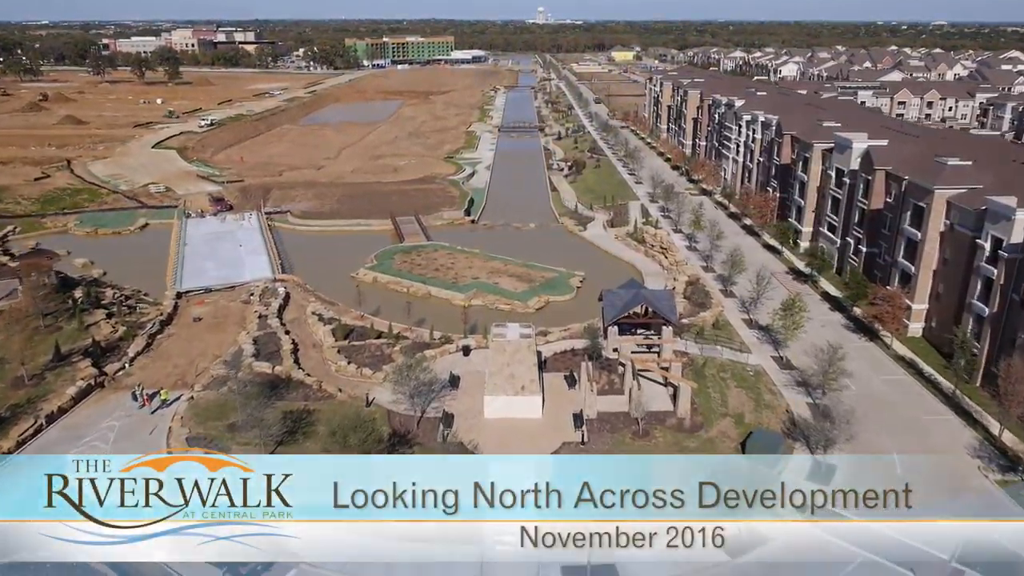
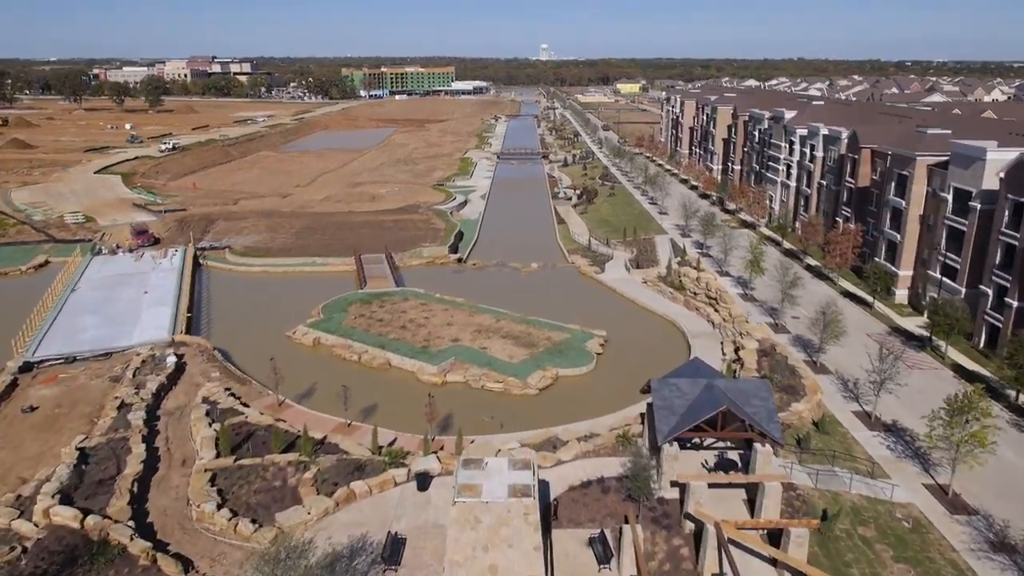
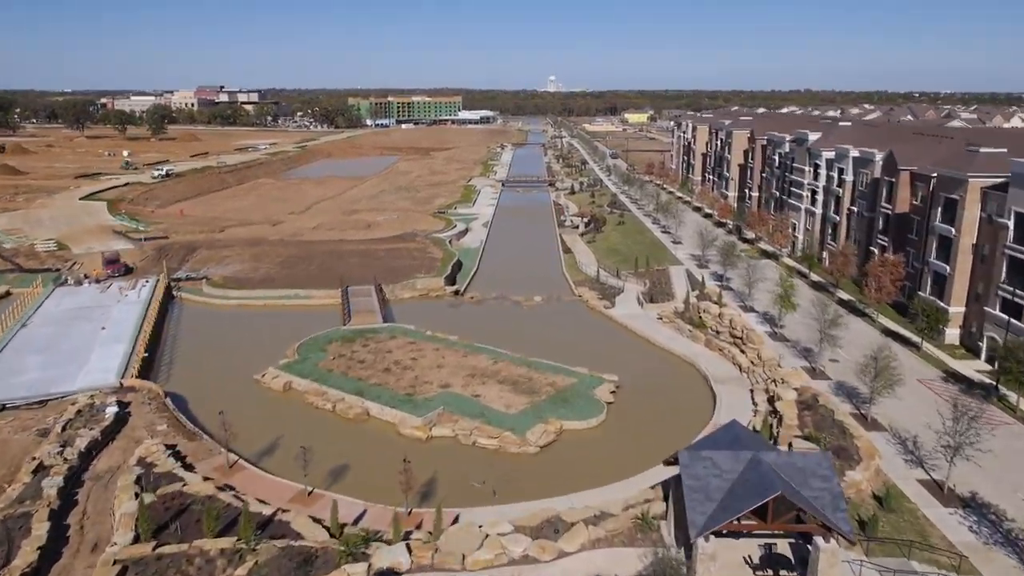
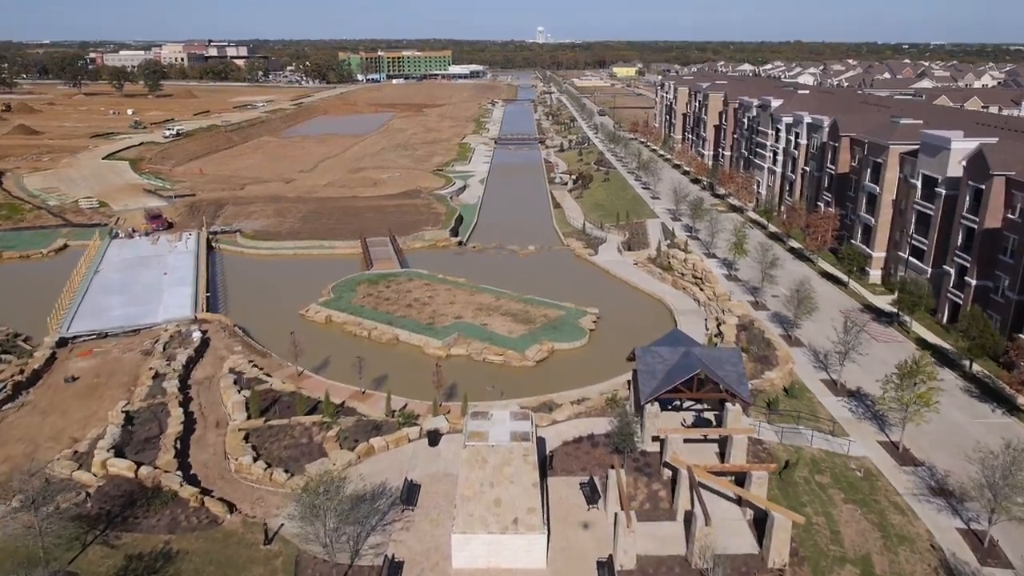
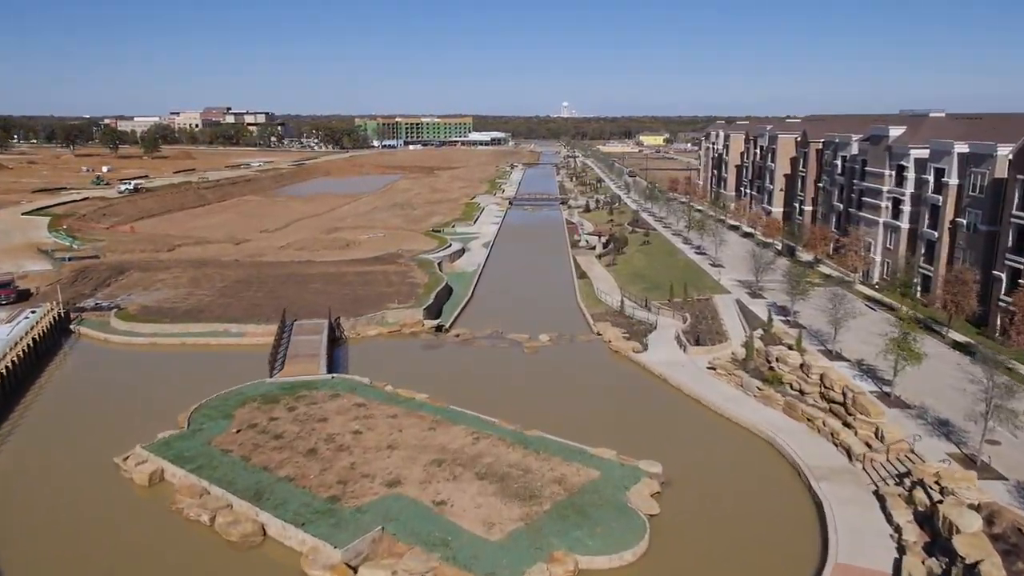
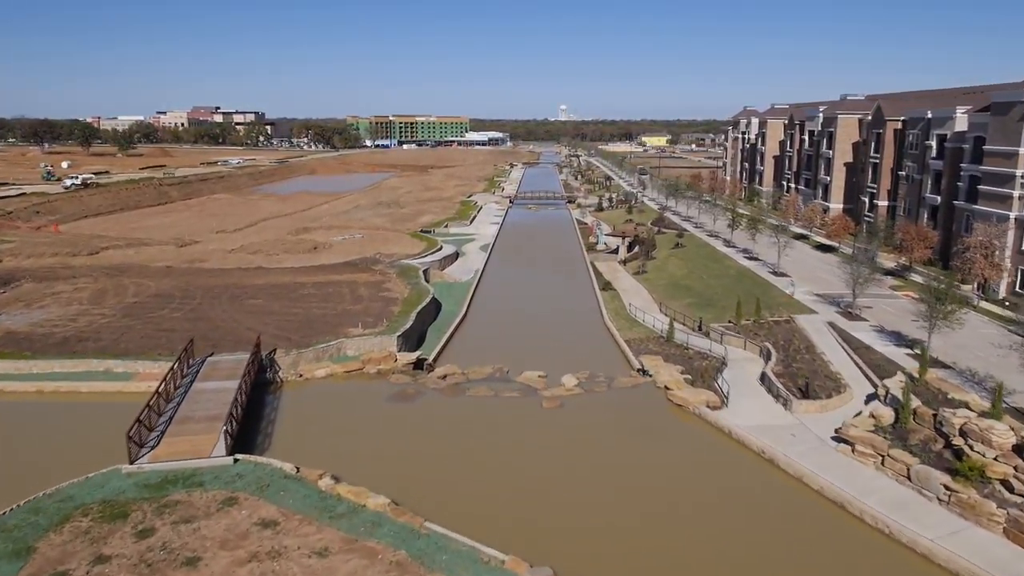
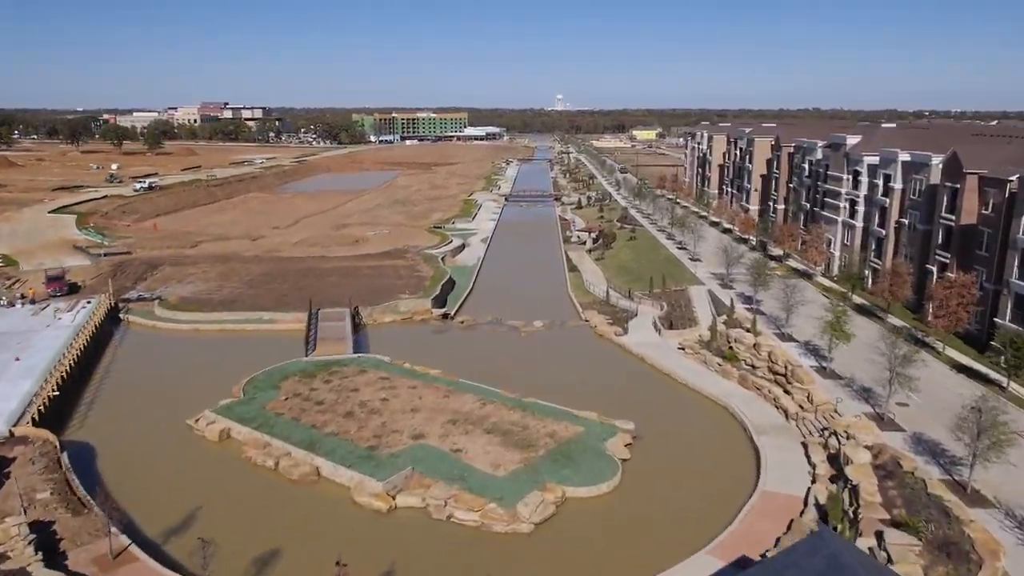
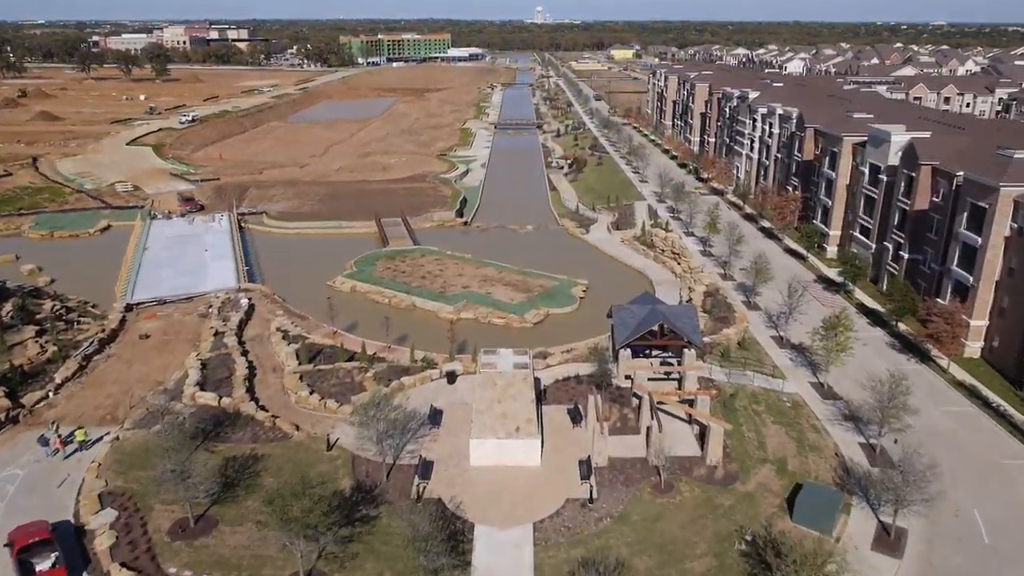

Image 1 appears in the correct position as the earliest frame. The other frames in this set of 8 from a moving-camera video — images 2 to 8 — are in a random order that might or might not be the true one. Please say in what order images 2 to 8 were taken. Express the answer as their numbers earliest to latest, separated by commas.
8, 4, 2, 3, 7, 5, 6
